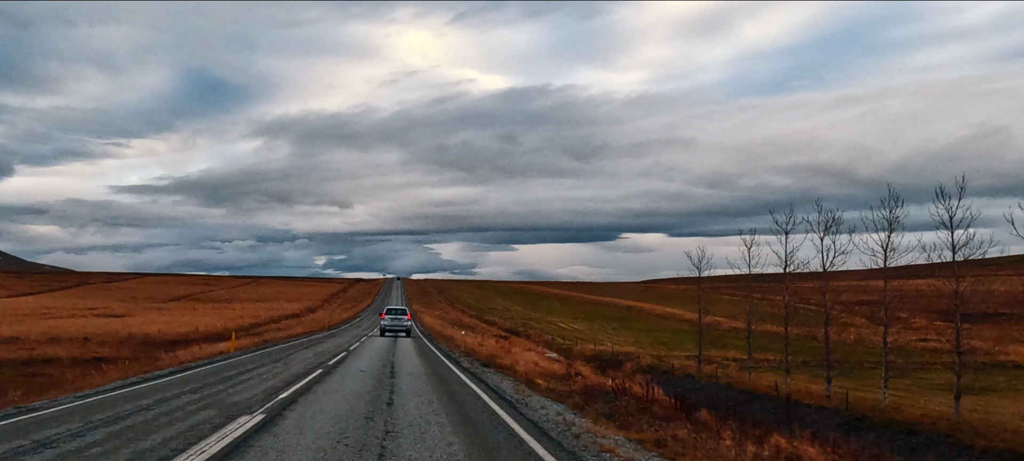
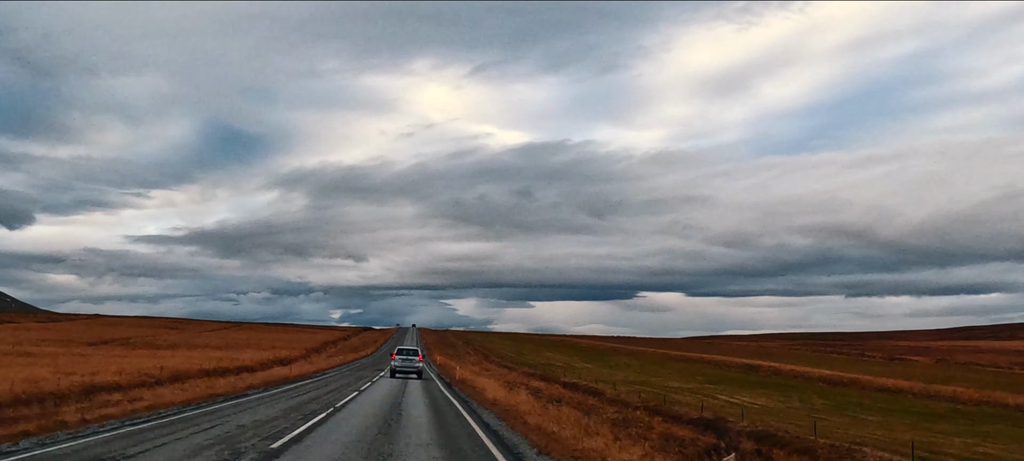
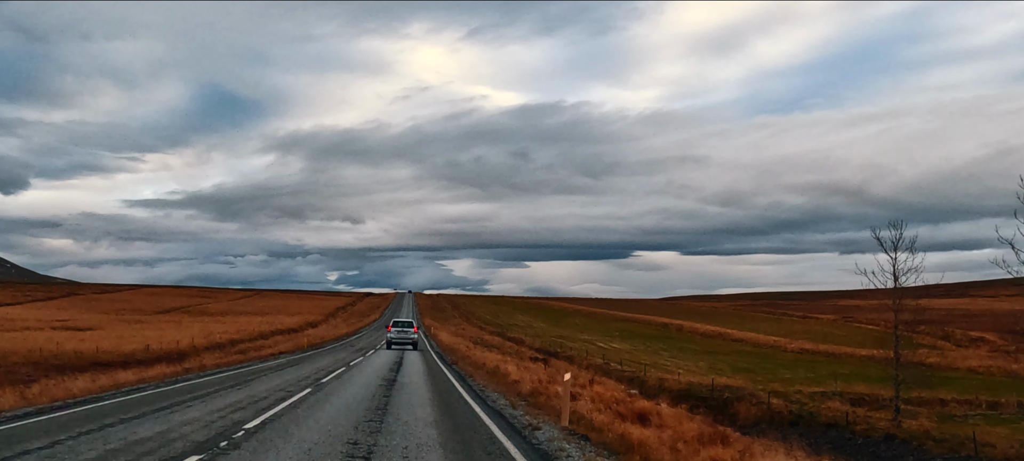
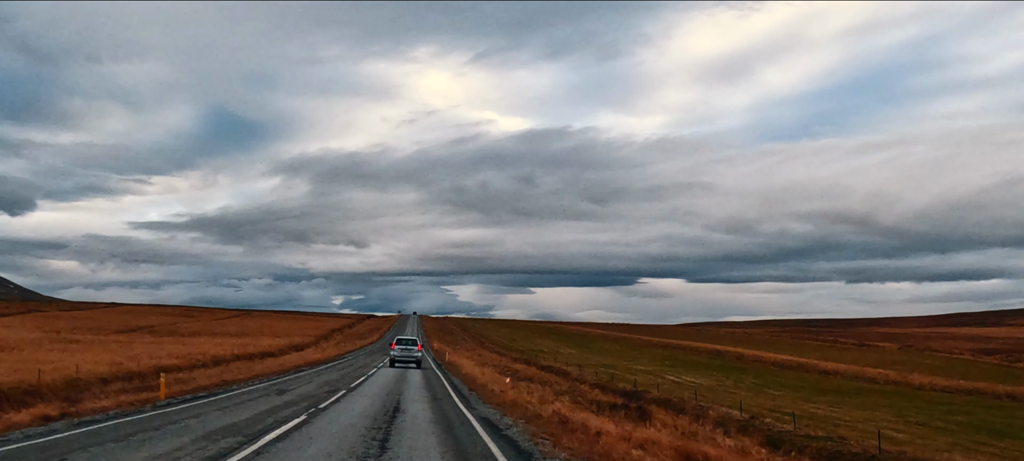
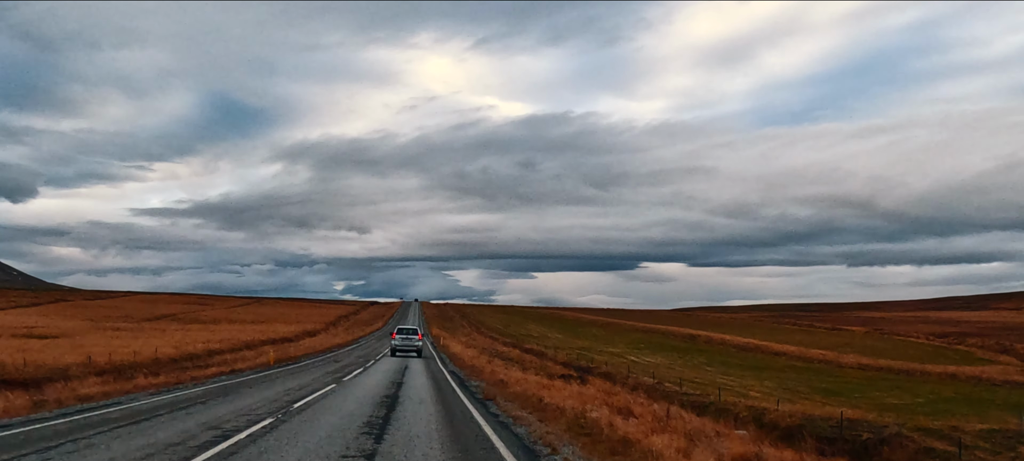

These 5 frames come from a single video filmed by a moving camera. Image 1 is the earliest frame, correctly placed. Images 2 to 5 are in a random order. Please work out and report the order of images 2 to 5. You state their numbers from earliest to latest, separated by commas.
3, 5, 4, 2
